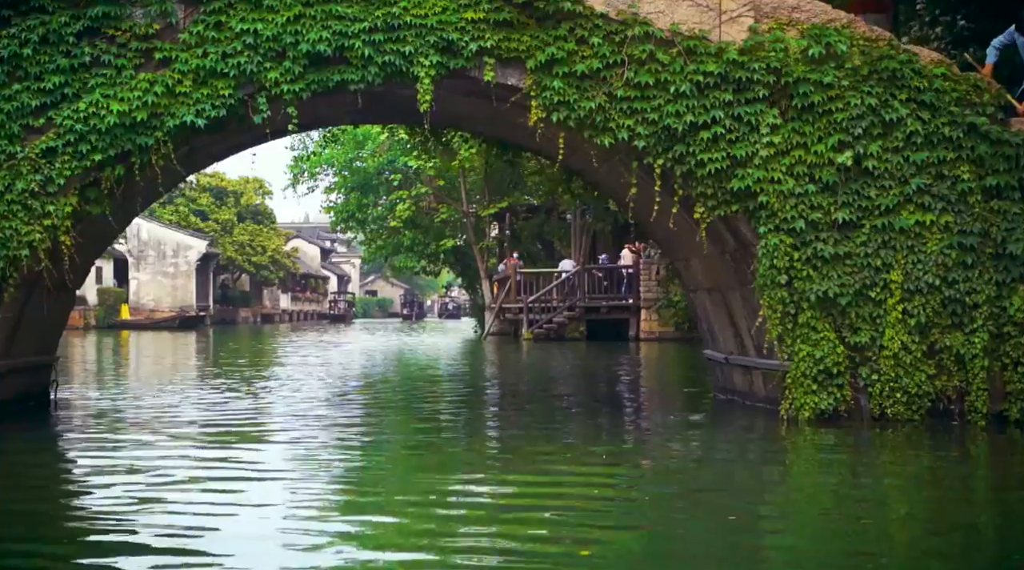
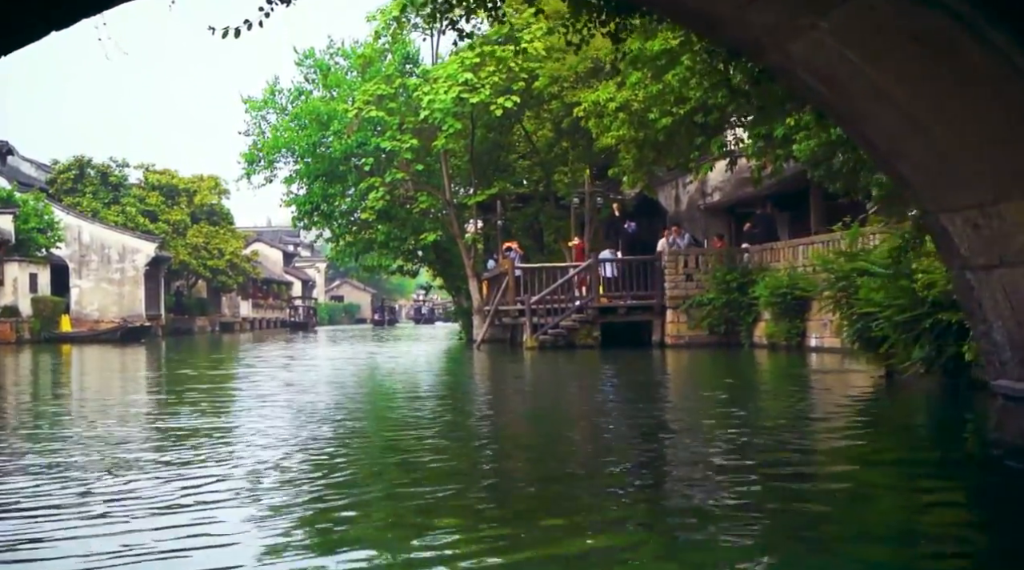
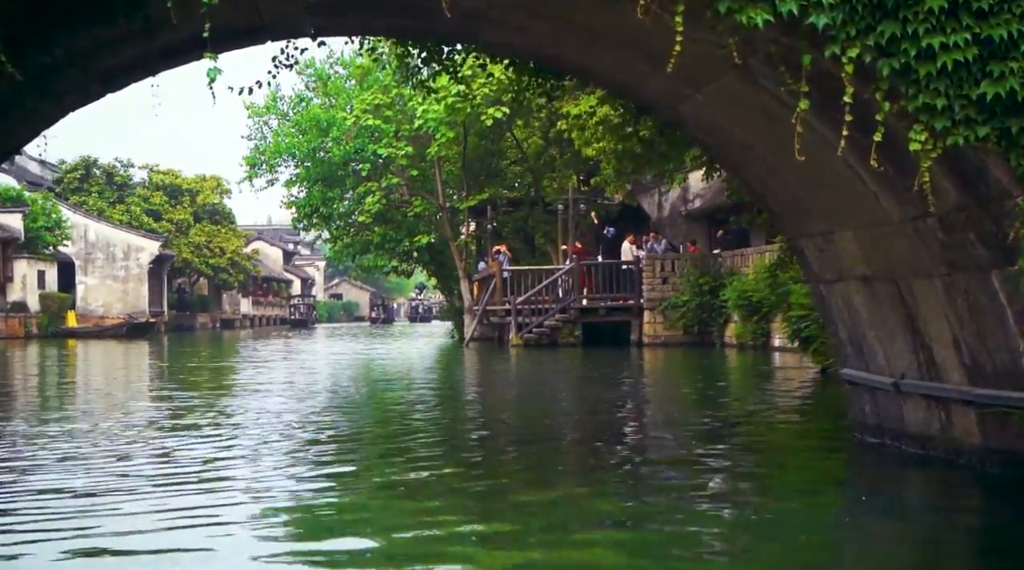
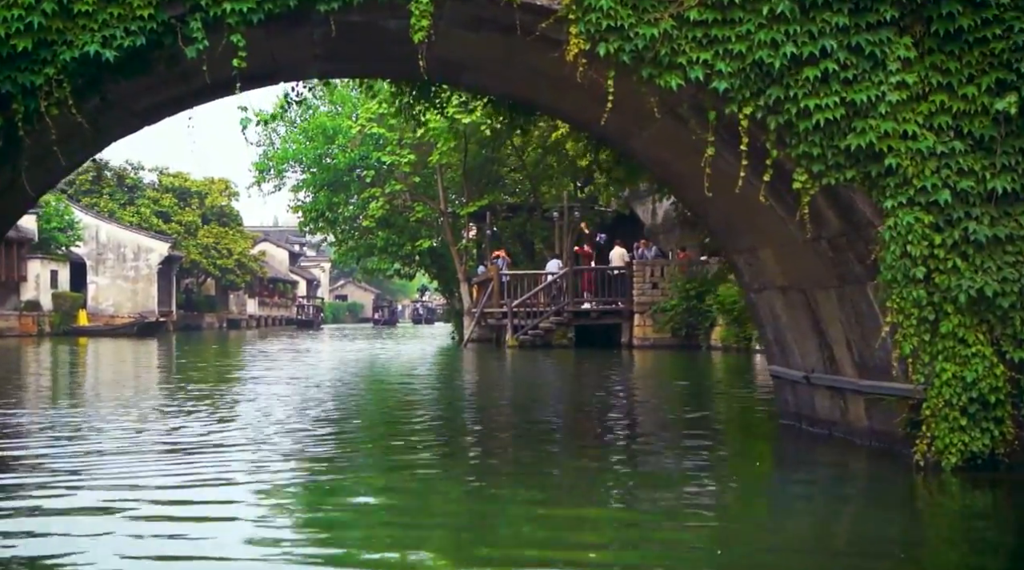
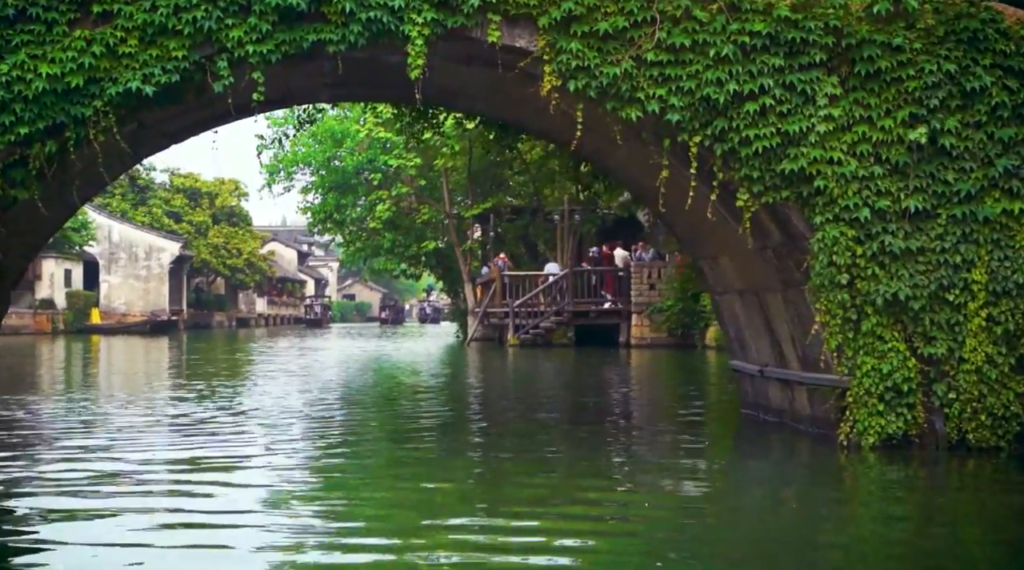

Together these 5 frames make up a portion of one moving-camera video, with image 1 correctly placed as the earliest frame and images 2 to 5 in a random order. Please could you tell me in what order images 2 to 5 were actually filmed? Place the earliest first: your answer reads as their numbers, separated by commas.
5, 4, 3, 2
